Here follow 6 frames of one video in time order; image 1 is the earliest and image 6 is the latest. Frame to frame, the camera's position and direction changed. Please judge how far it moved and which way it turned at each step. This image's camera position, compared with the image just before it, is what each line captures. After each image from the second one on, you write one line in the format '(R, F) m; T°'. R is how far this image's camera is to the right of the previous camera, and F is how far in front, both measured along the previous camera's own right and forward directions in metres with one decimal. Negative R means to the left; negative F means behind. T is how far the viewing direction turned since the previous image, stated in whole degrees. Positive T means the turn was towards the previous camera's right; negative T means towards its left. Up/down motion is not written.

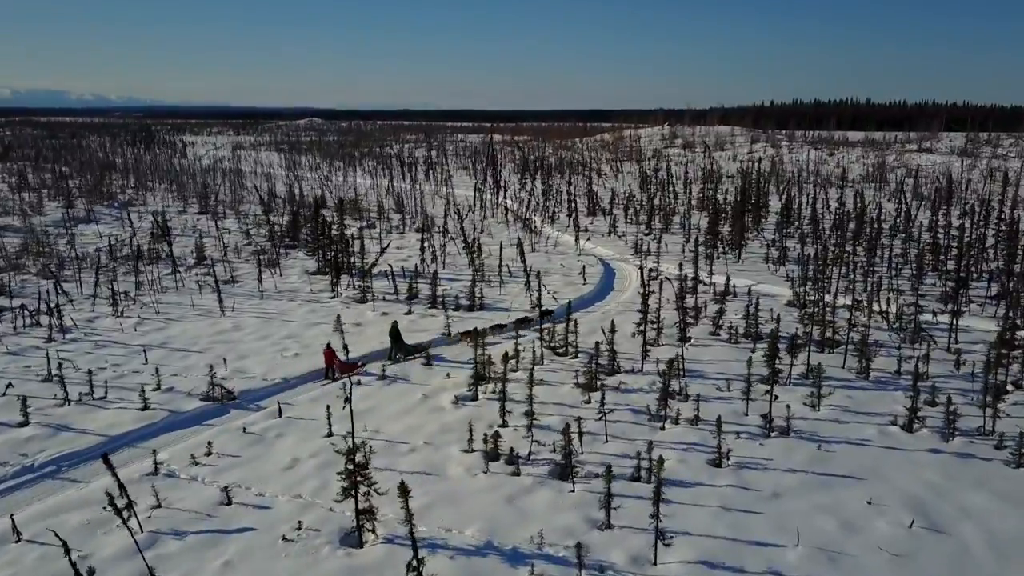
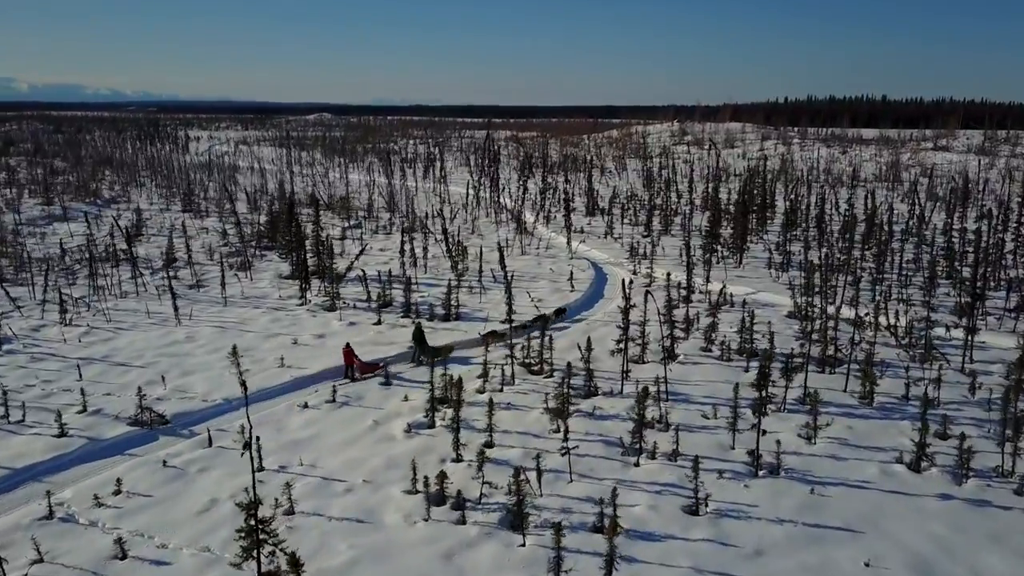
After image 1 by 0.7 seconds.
(+0.5, +0.9) m; -1°
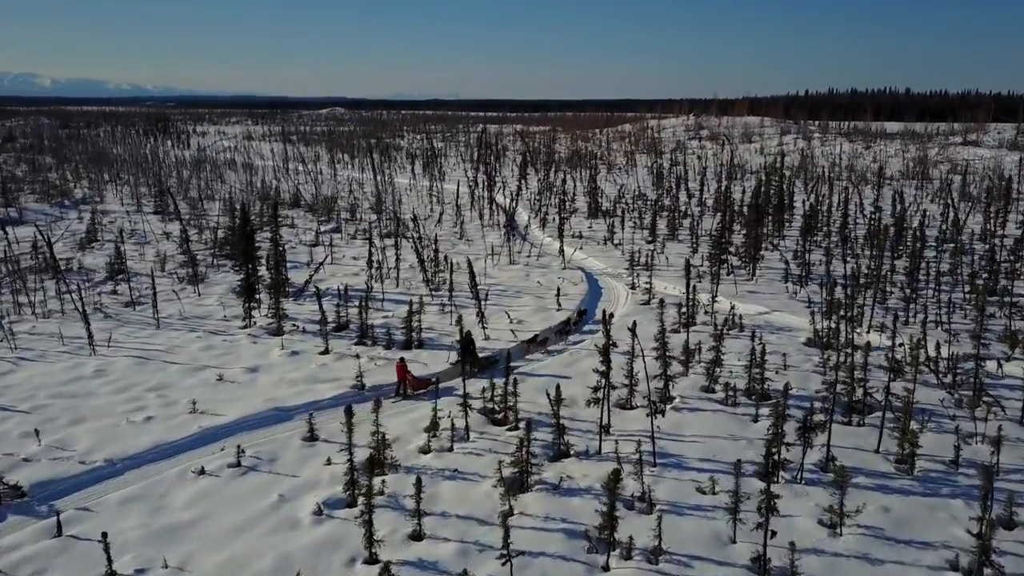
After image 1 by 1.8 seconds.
(+0.6, +1.6) m; -1°
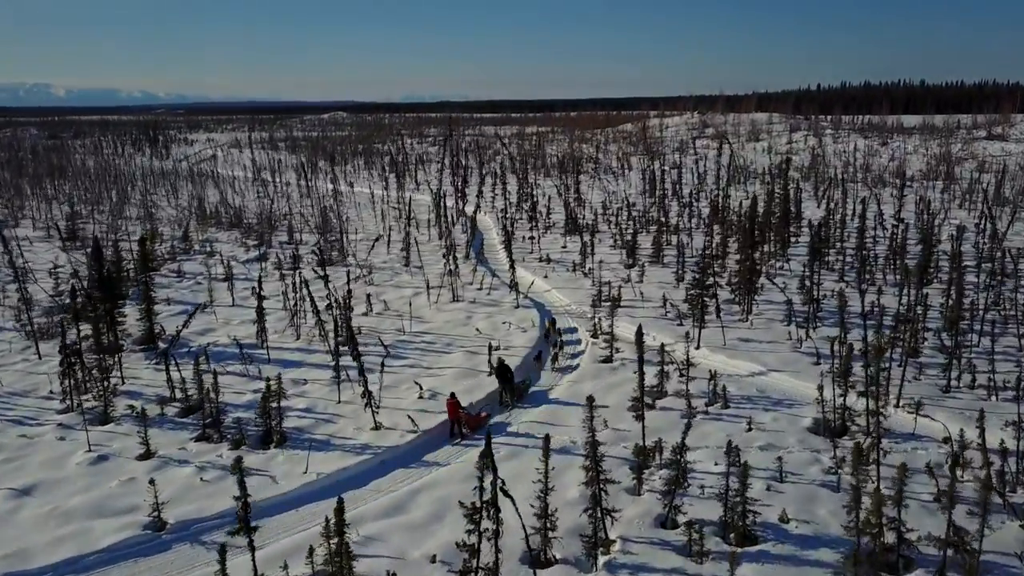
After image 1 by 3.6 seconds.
(+1.1, +2.7) m; -1°
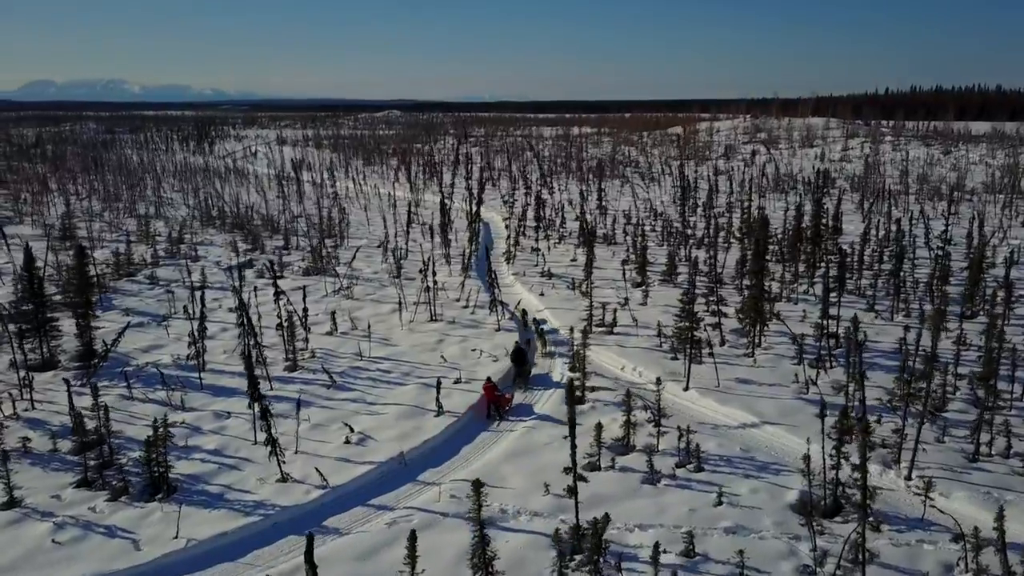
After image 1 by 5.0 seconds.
(+1.0, +1.2) m; -4°
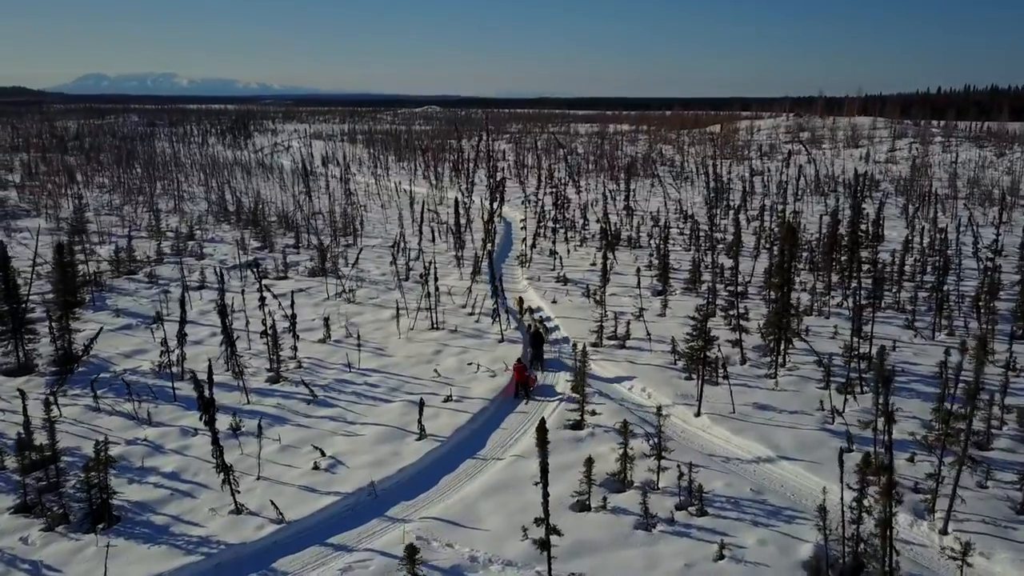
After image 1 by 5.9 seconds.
(+0.4, +0.7) m; -3°
